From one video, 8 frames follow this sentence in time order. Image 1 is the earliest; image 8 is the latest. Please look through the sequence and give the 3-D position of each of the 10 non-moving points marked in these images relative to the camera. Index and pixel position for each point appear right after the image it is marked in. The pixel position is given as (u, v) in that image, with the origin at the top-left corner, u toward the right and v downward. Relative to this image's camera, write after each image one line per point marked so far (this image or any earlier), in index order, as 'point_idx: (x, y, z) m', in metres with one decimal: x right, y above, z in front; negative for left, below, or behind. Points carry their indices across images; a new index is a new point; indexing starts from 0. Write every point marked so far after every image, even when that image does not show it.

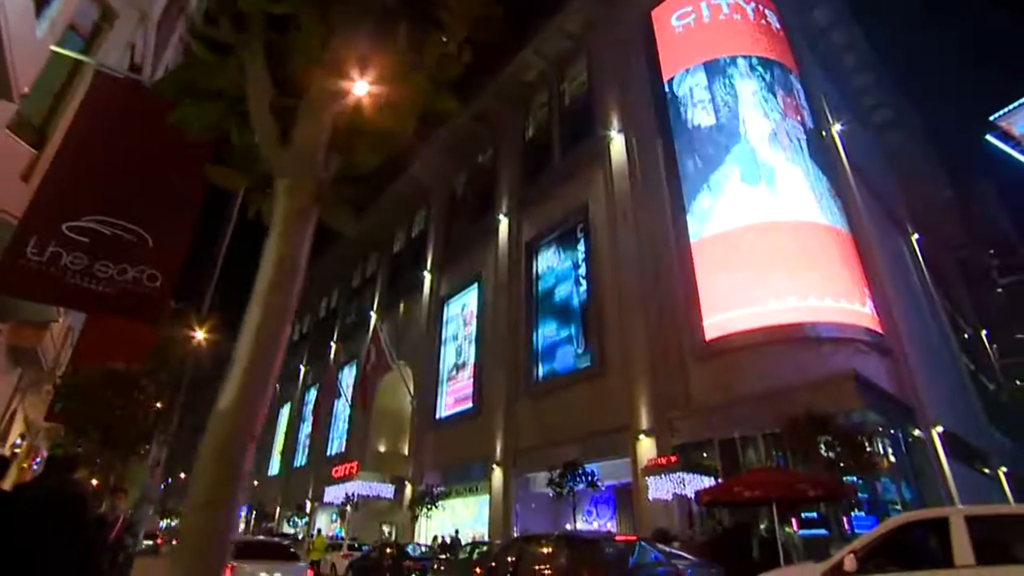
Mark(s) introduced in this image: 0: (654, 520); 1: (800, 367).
0: (+4.6, -7.6, +19.5) m
1: (+8.8, -2.4, +18.2) m
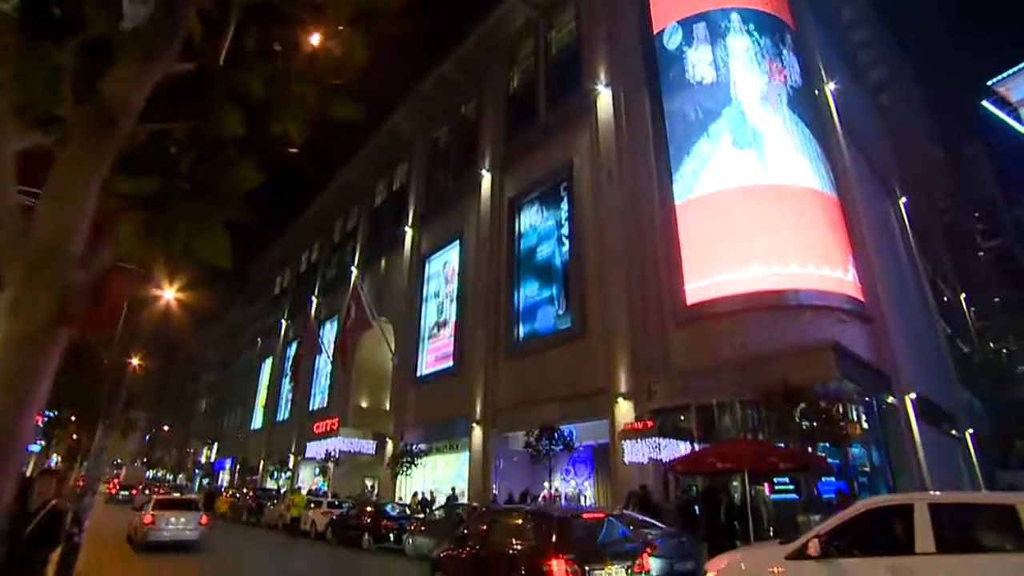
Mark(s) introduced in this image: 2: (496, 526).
0: (+3.9, -6.4, +19.8) m
1: (+8.1, -1.4, +18.2) m
2: (-0.3, -4.9, +12.7) m
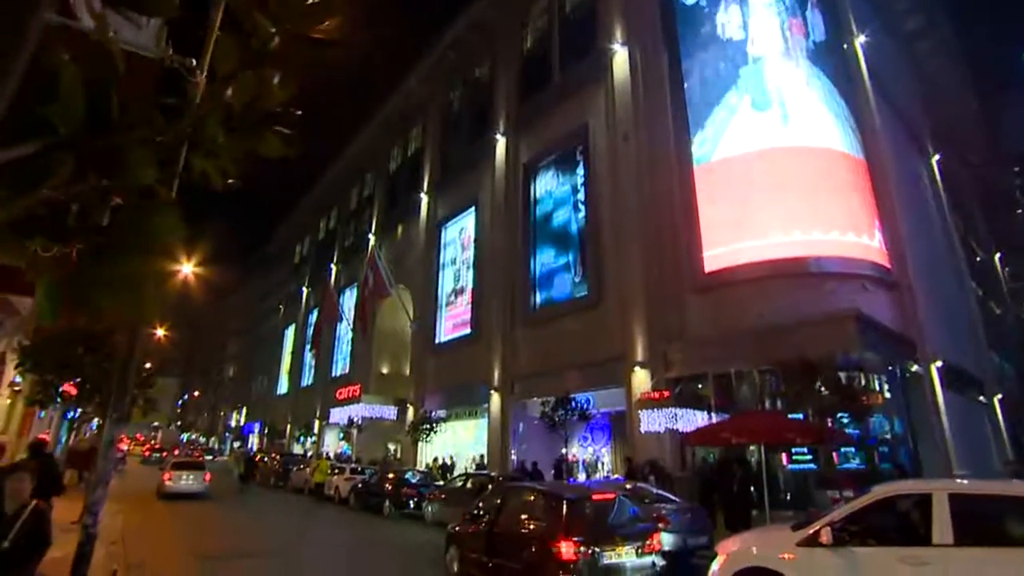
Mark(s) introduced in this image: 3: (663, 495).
0: (+4.4, -5.4, +19.9) m
1: (+8.5, -0.4, +17.7) m
2: (0.0, -4.5, +12.9) m
3: (+3.8, -5.1, +14.8) m
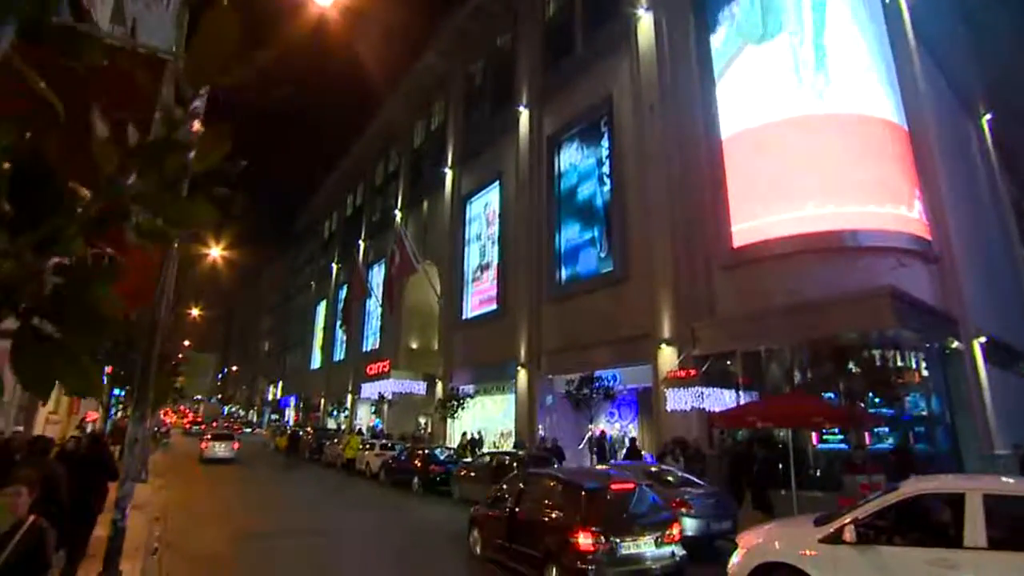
0: (+5.2, -4.7, +19.7) m
1: (+9.1, +0.2, +17.1) m
2: (+0.4, -4.2, +12.9) m
3: (+4.3, -4.7, +14.7) m
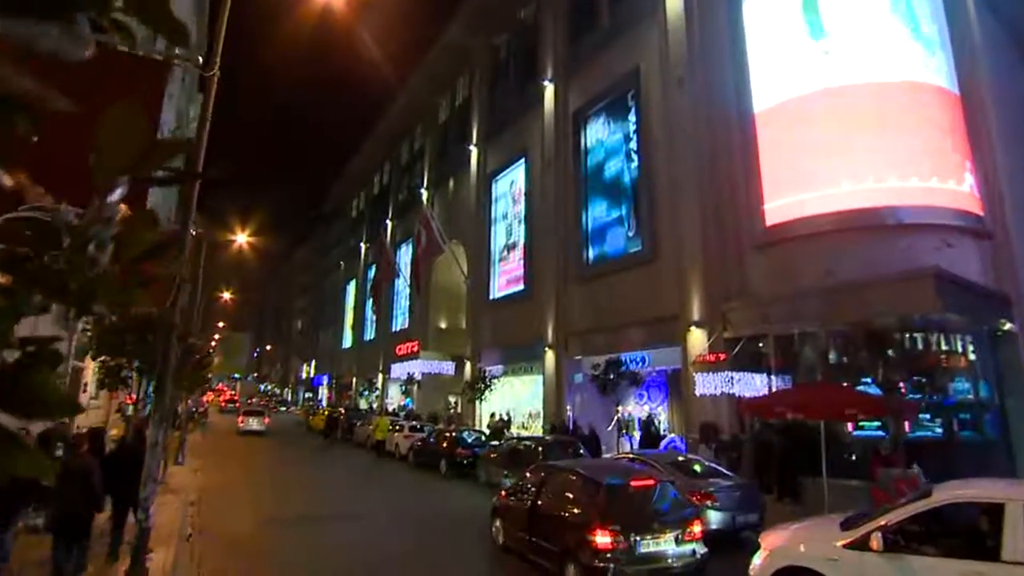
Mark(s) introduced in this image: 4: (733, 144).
0: (+6.1, -4.1, +19.3) m
1: (+9.7, +0.7, +16.2) m
2: (+0.8, -4.0, +12.8) m
3: (+4.9, -4.4, +14.4) m
4: (+7.2, +4.6, +19.4) m
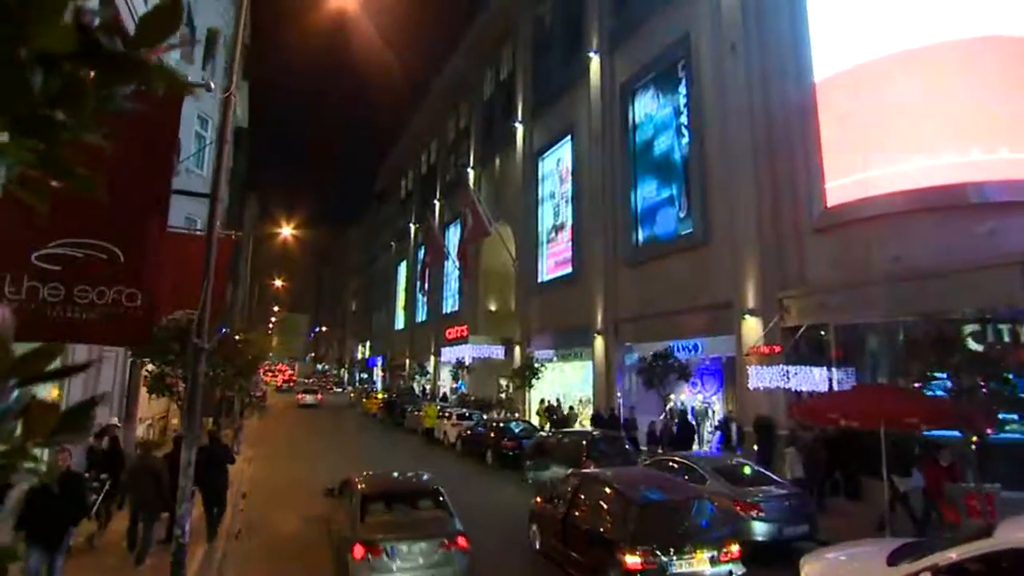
0: (+7.4, -3.6, +18.3) m
1: (+10.6, +1.0, +14.5) m
2: (+1.5, -4.0, +12.4) m
3: (+5.7, -4.2, +13.5) m
4: (+8.3, +5.1, +17.8) m
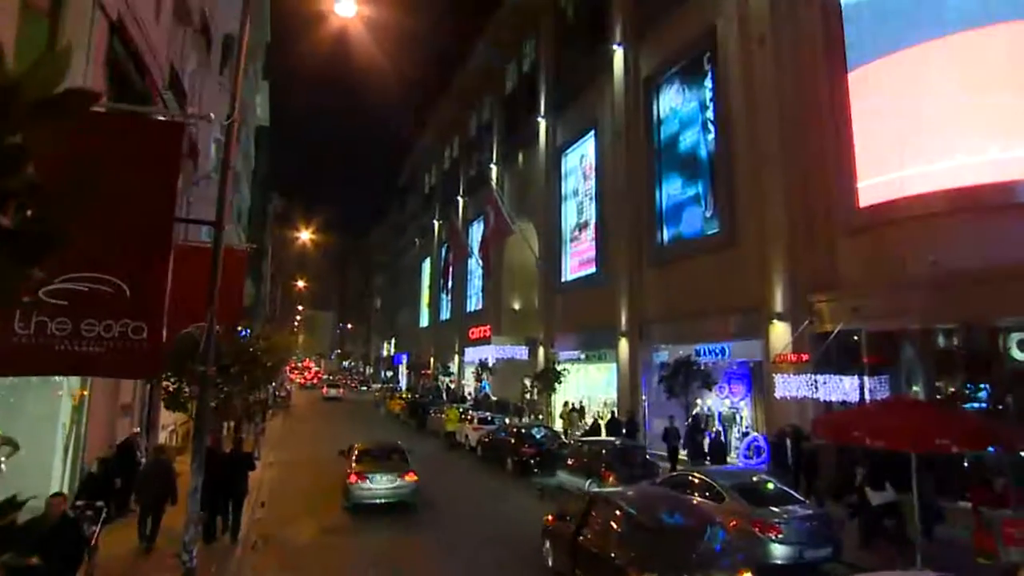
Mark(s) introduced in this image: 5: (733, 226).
0: (+7.9, -3.8, +17.5) m
1: (+10.9, +0.8, +13.5) m
2: (+1.7, -4.3, +12.0) m
3: (+6.0, -4.5, +12.9) m
4: (+8.7, +4.9, +16.8) m
5: (+7.3, +2.1, +19.8) m
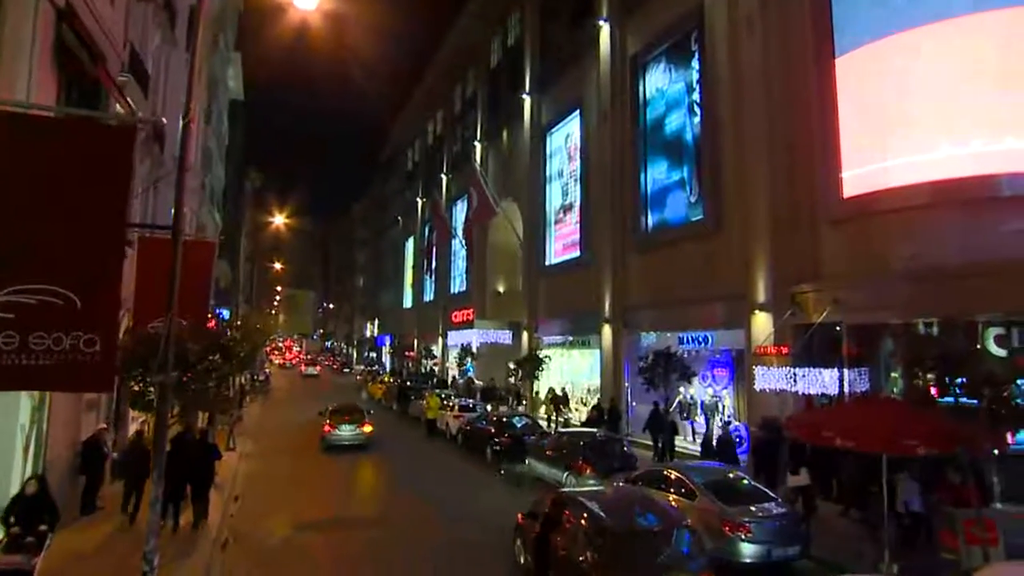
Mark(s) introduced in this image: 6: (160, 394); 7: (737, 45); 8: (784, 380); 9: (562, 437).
0: (+7.3, -3.5, +17.4) m
1: (+10.3, +0.9, +13.3) m
2: (+1.1, -4.3, +11.8) m
3: (+5.4, -4.4, +12.8) m
4: (+8.1, +5.2, +16.3) m
5: (+6.6, +2.4, +19.4) m
6: (-5.8, -1.8, +9.9) m
7: (+6.9, +7.5, +18.5) m
8: (+7.3, -2.5, +16.1) m
9: (+1.3, -4.4, +17.3) m
